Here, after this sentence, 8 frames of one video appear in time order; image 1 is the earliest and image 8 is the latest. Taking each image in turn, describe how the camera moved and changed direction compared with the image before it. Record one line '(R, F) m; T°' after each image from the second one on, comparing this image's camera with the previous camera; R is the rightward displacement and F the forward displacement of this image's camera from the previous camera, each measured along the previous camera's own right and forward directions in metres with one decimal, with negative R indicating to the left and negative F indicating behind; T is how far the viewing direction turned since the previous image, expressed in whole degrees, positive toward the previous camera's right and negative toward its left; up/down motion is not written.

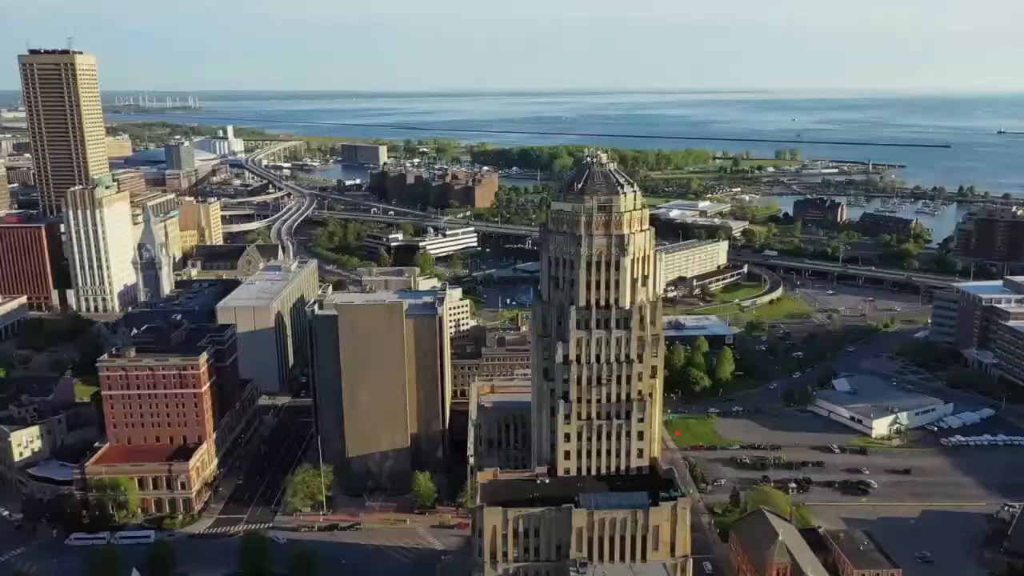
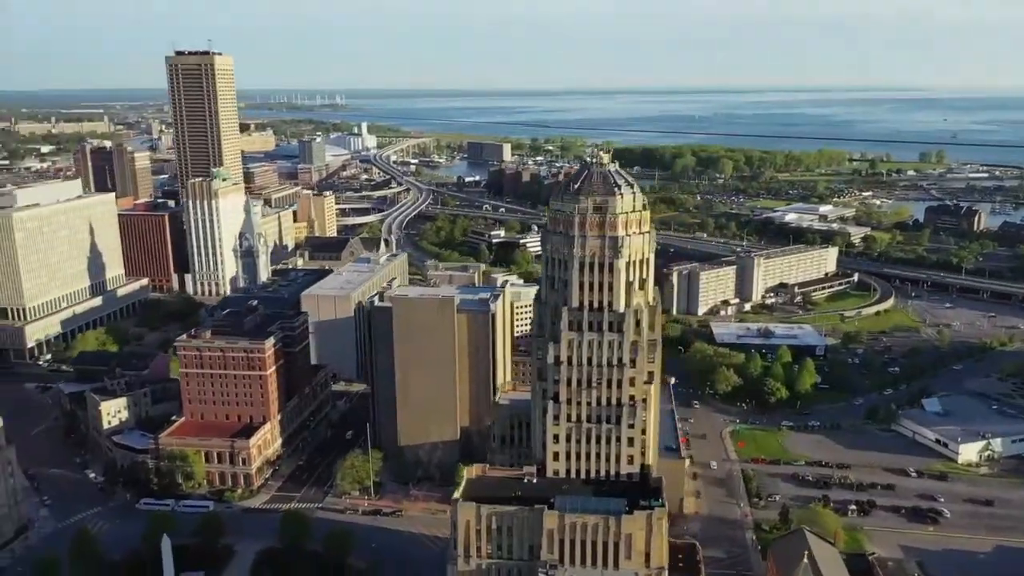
(+9.0, +0.5) m; -9°
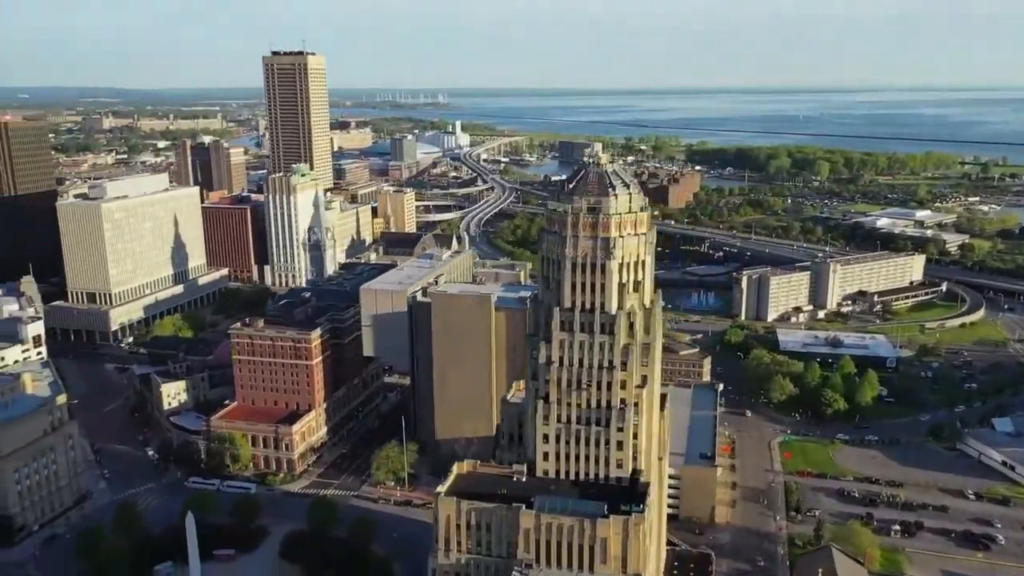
(+6.8, +0.2) m; -7°
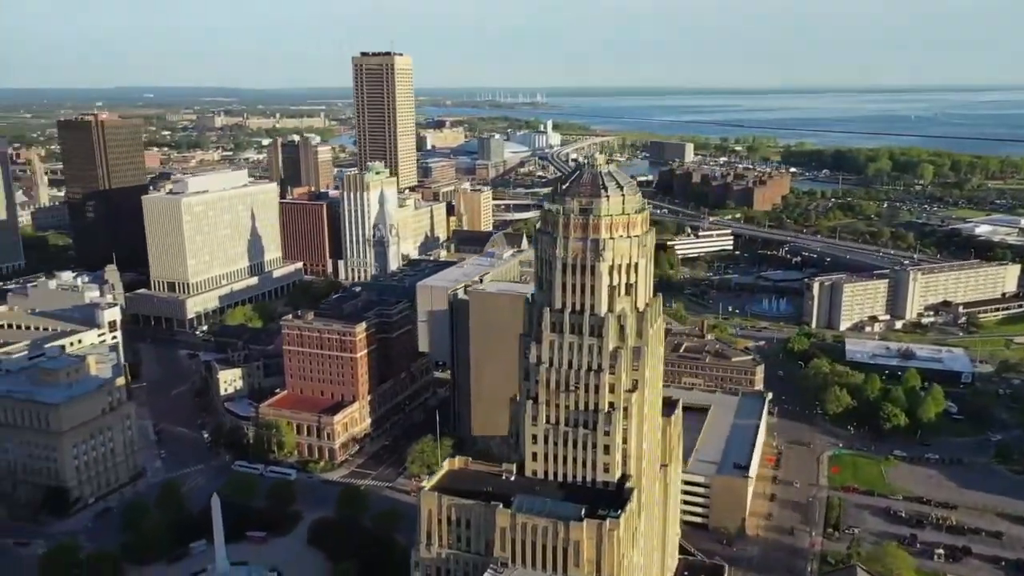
(+6.8, +0.2) m; -7°
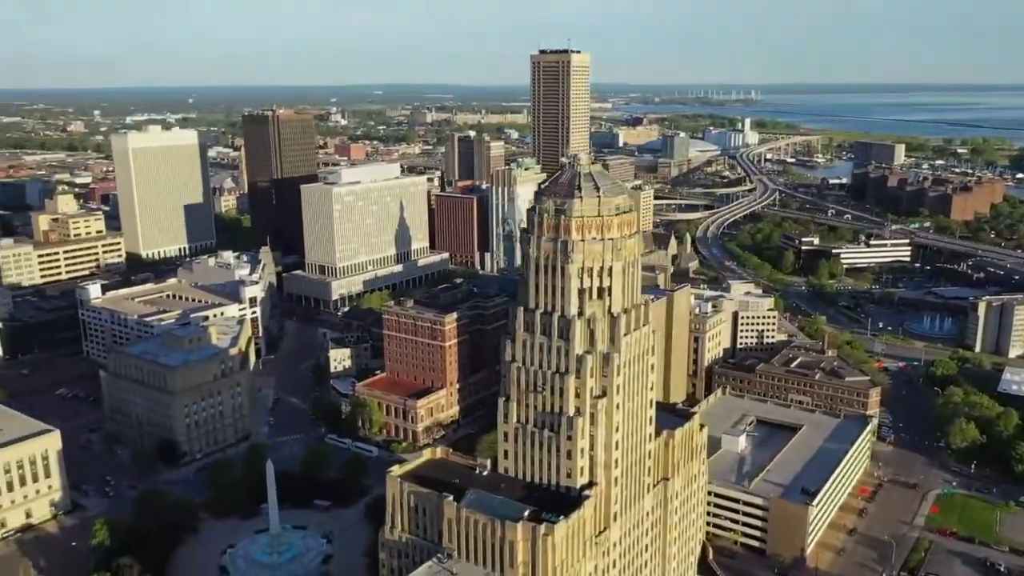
(+14.5, +1.5) m; -14°
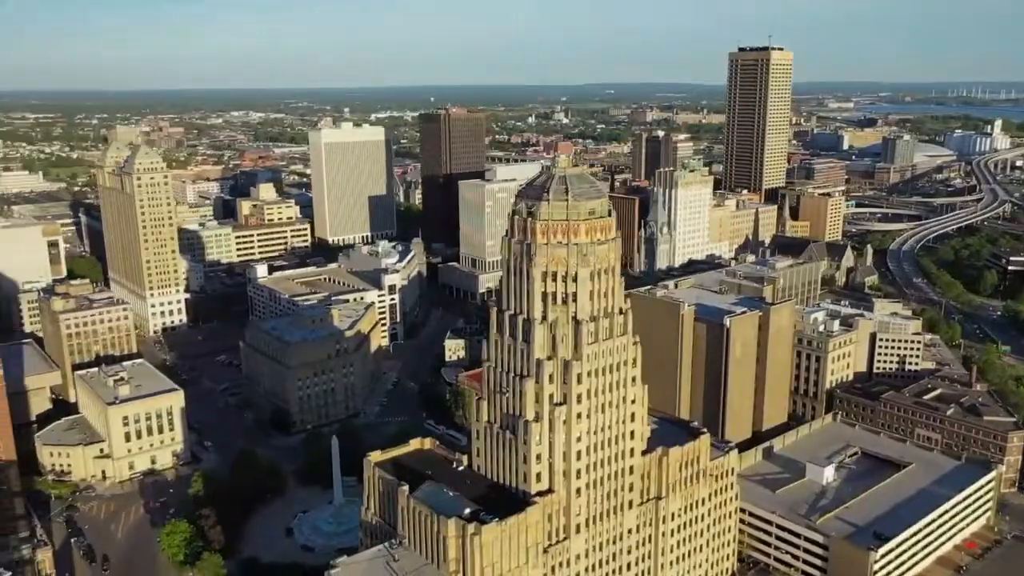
(+15.7, +1.9) m; -15°
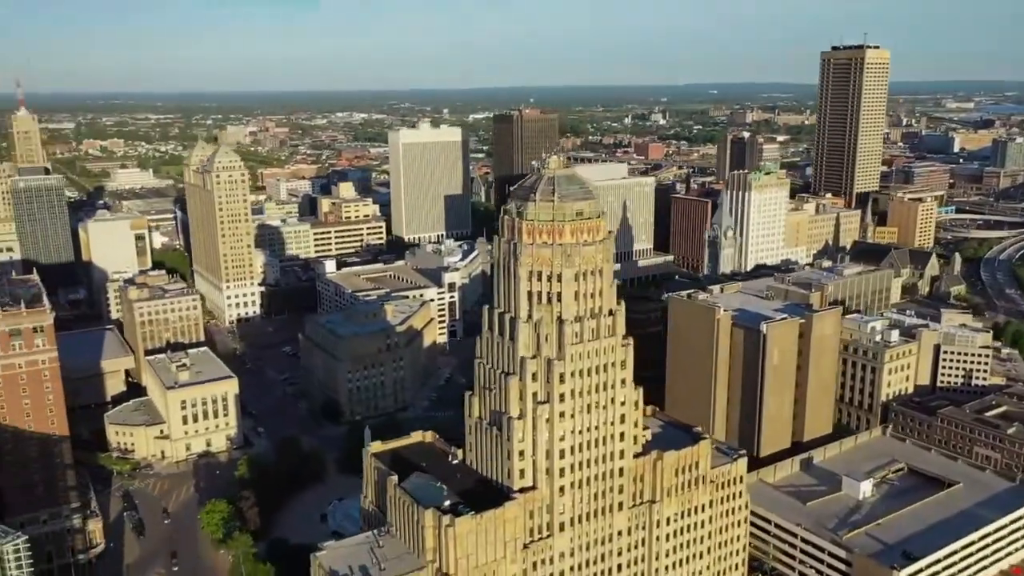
(+6.9, -0.5) m; -7°
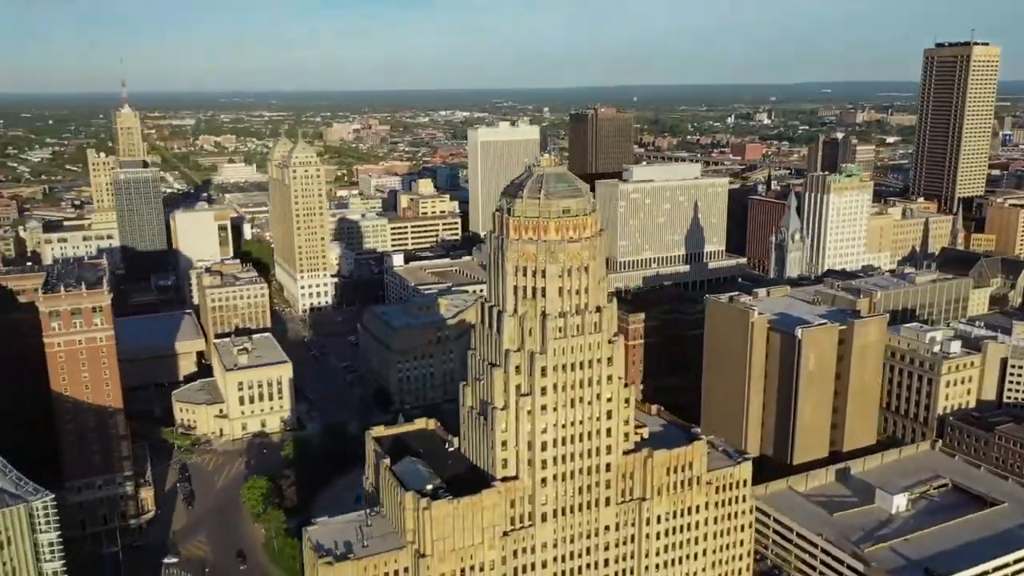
(+7.2, -1.0) m; -7°
